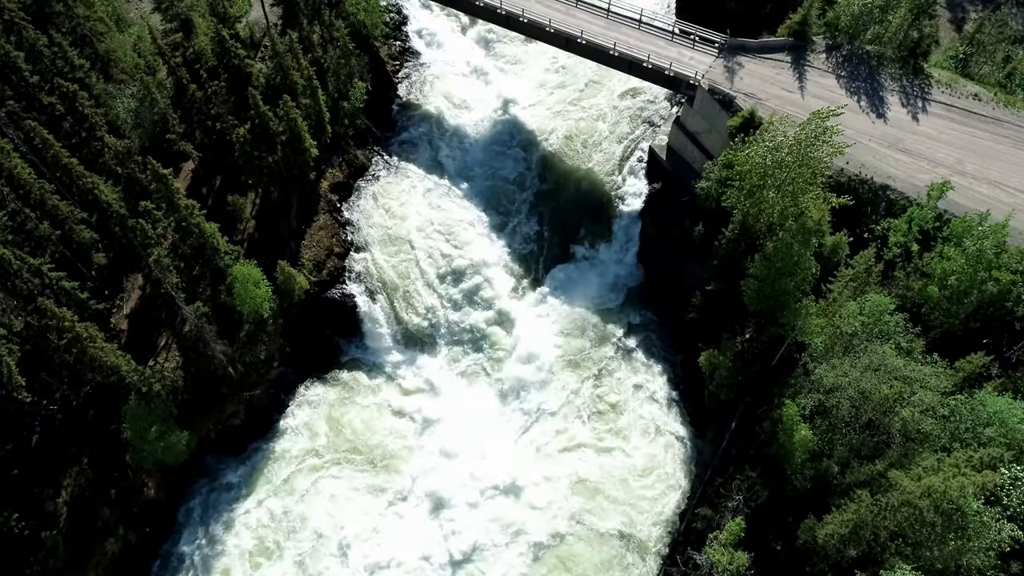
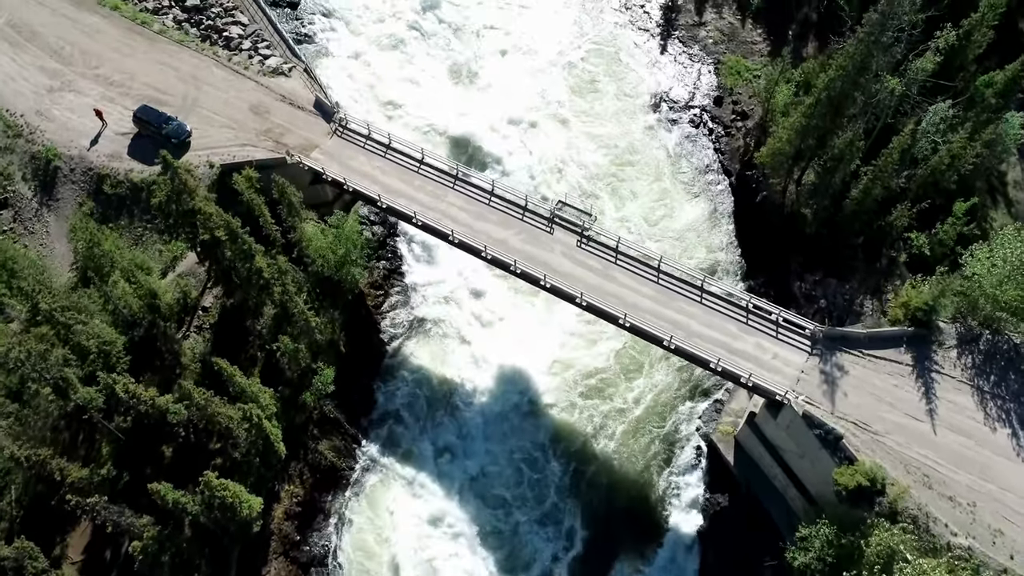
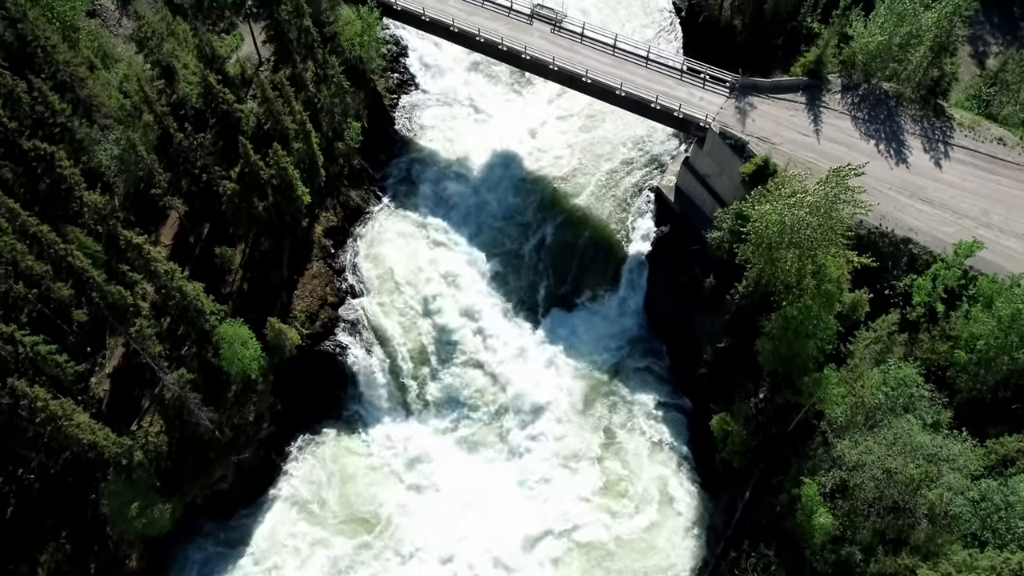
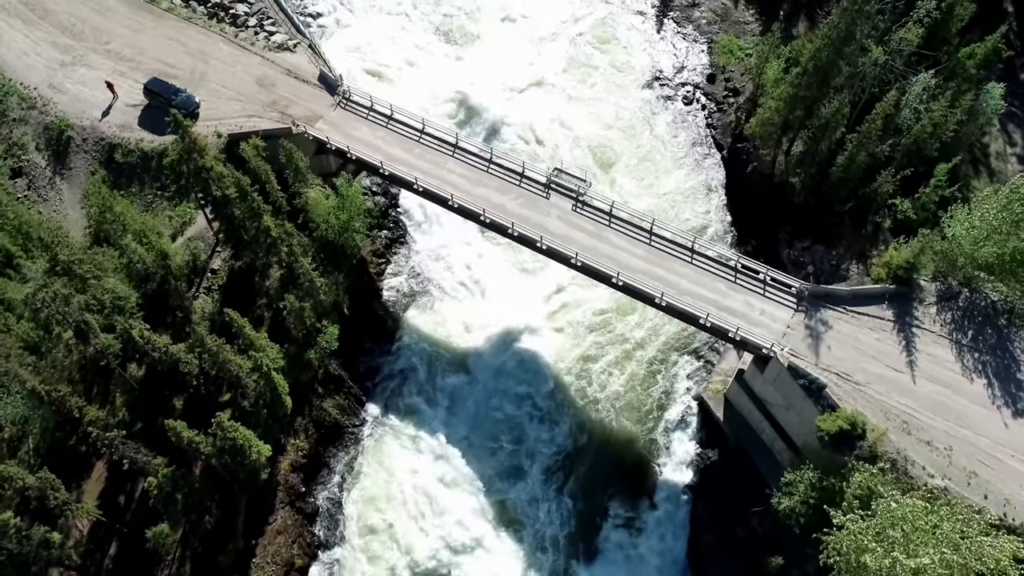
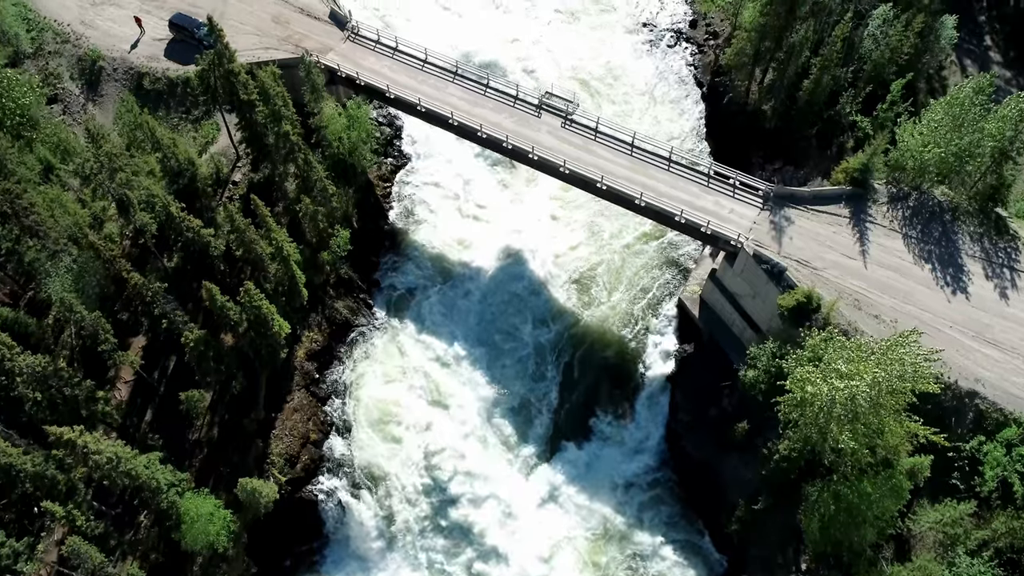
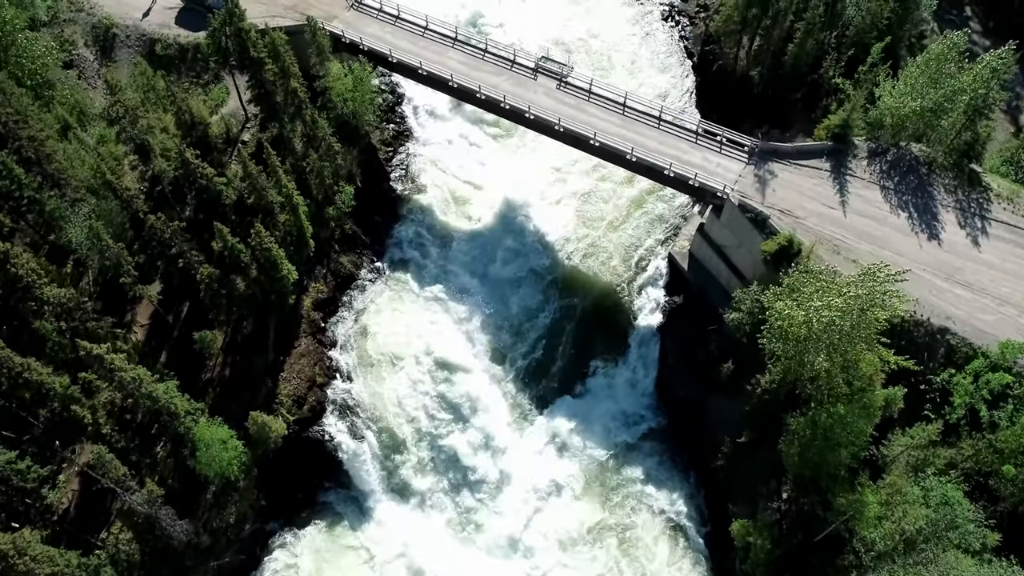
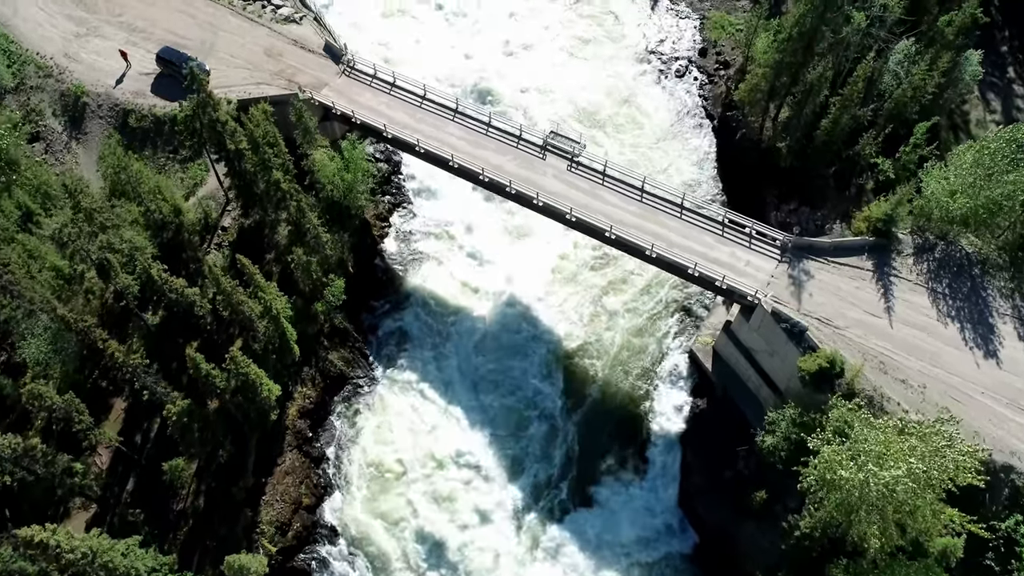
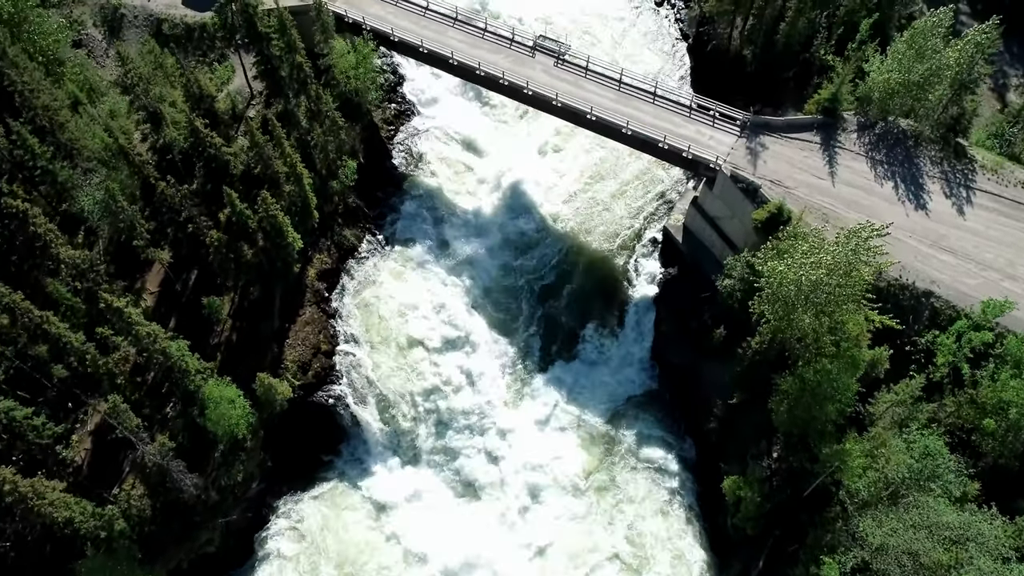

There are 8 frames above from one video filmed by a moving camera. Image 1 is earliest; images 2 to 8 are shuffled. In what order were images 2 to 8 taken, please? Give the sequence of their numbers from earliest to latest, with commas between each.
3, 8, 6, 5, 7, 4, 2
